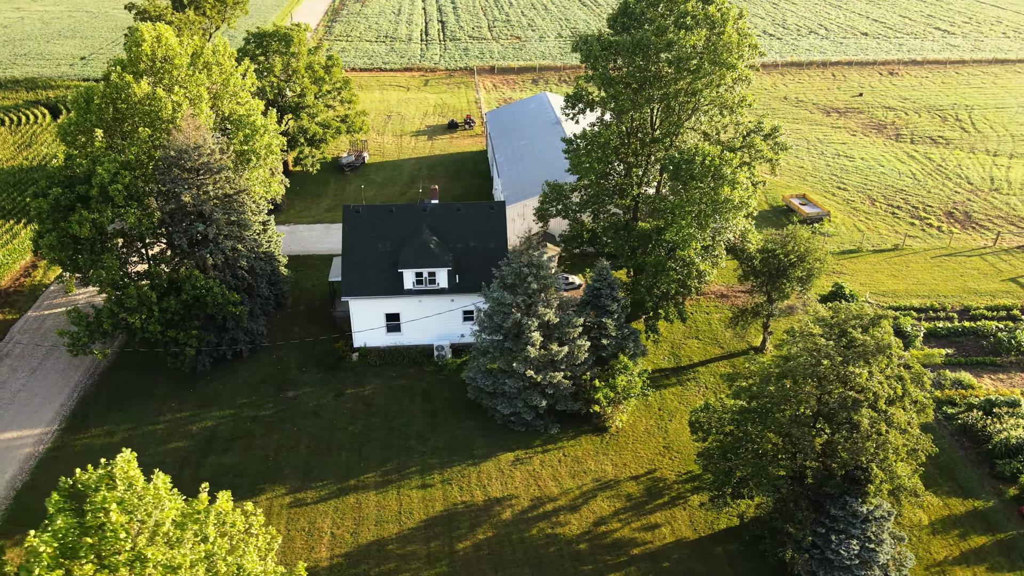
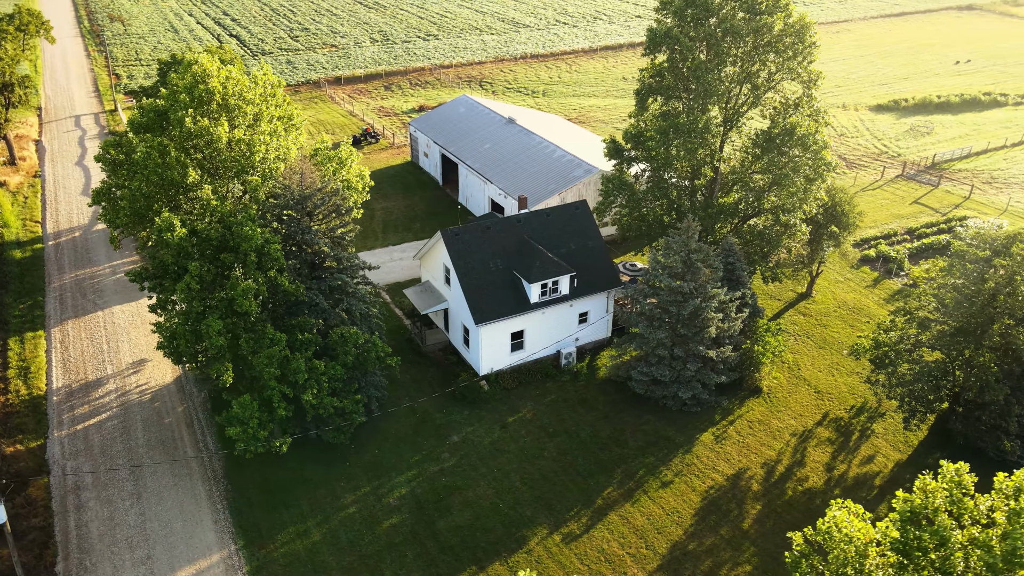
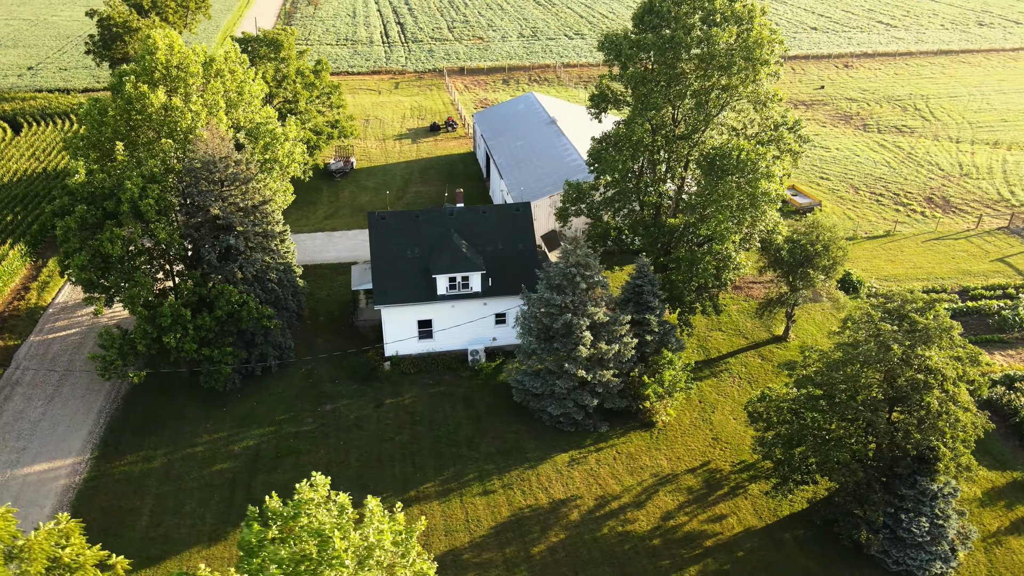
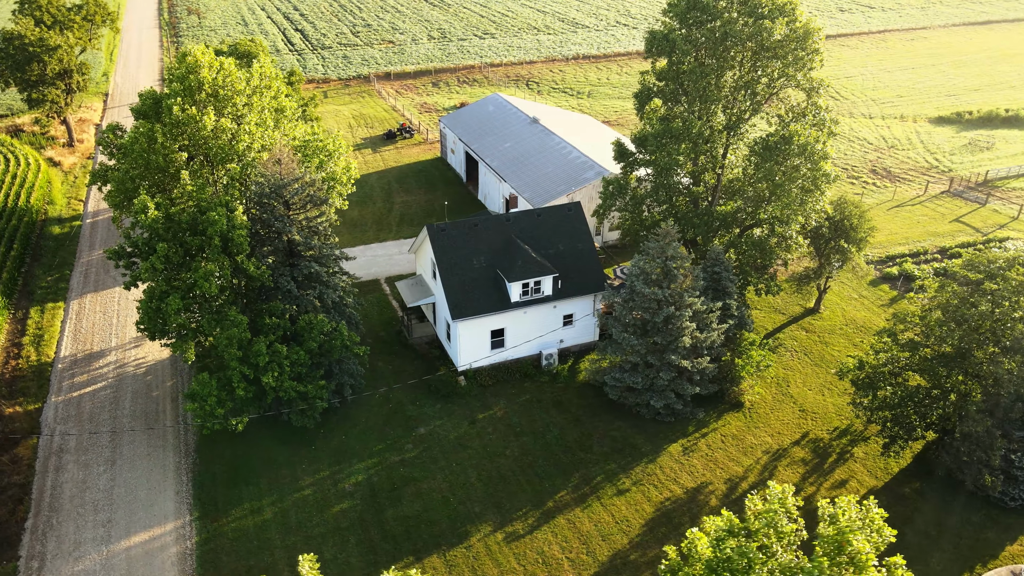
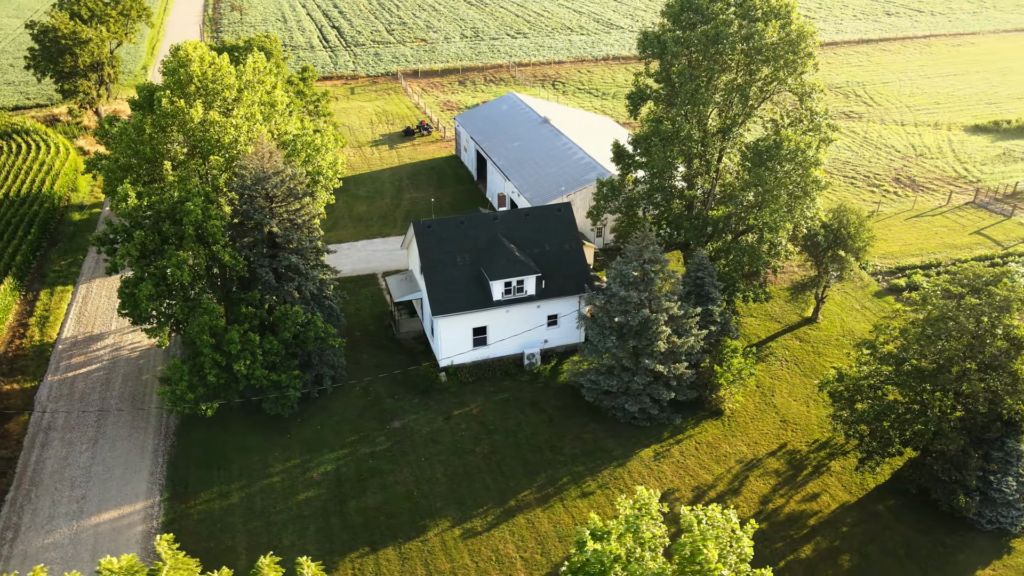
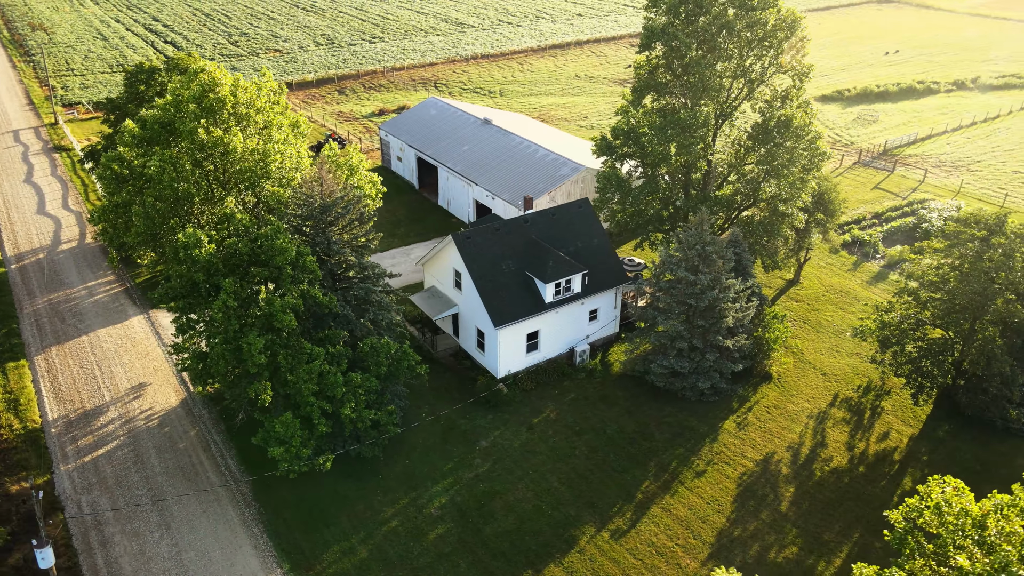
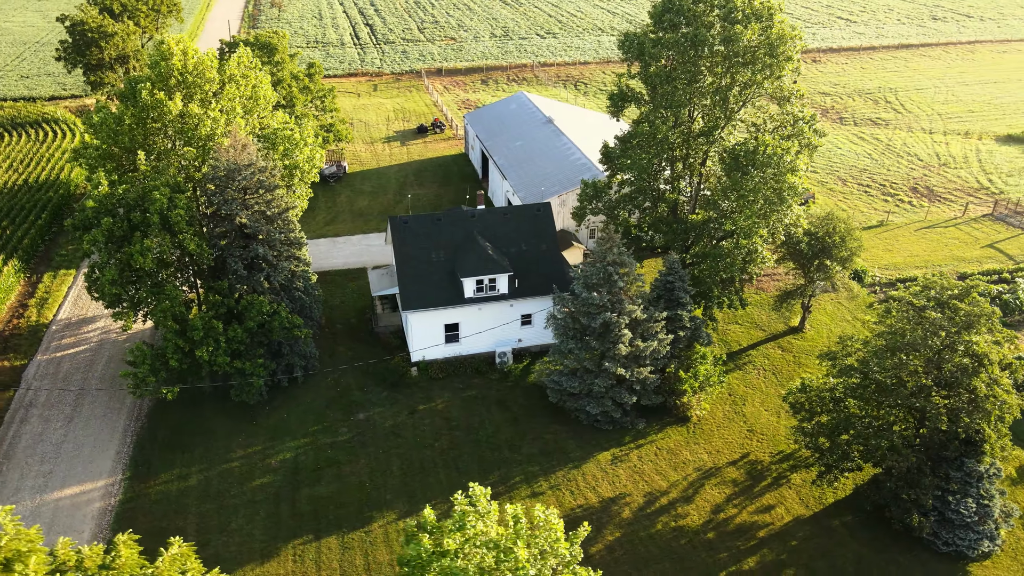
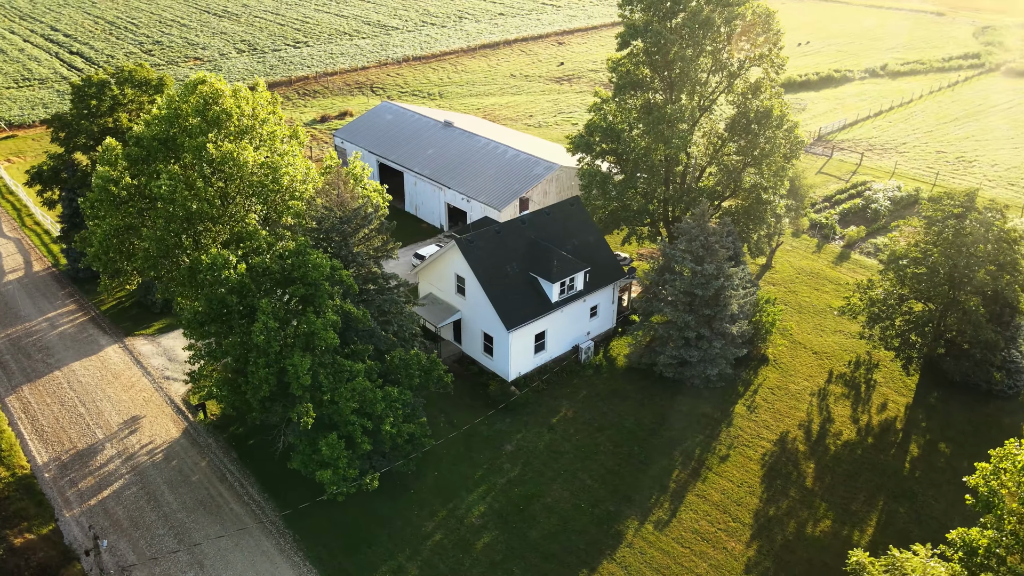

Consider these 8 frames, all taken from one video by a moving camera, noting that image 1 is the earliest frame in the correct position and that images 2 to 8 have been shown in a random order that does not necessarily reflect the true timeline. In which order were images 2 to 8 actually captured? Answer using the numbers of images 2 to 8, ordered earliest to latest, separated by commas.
3, 7, 5, 4, 2, 6, 8
